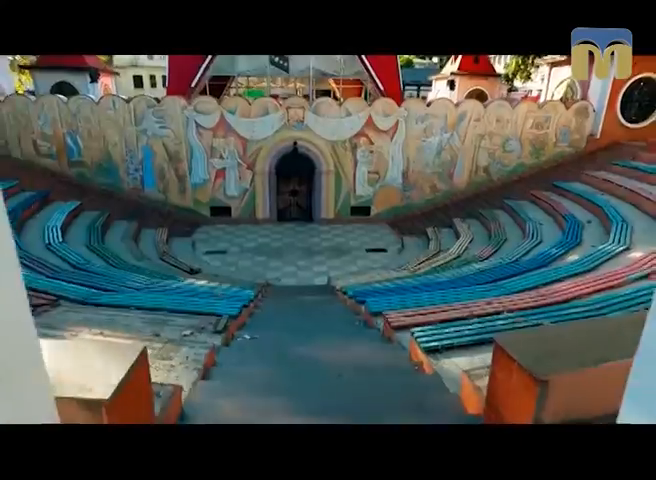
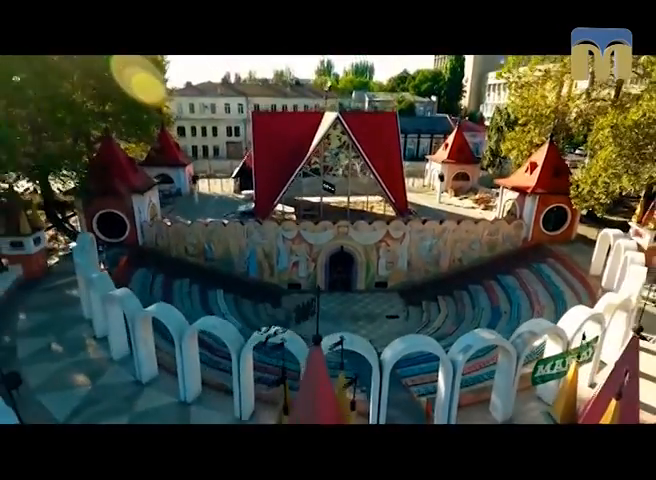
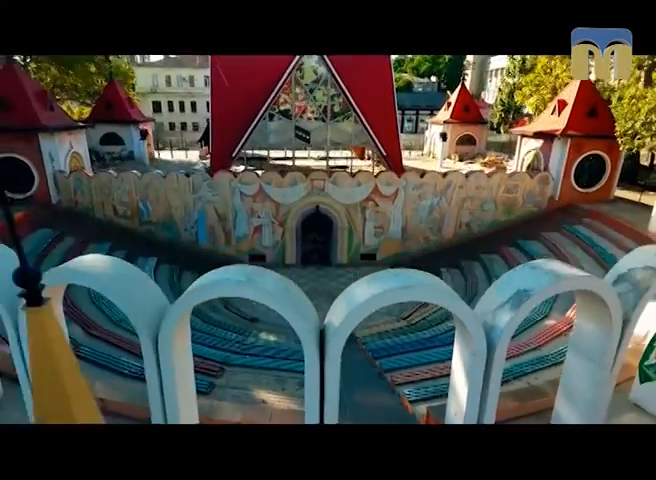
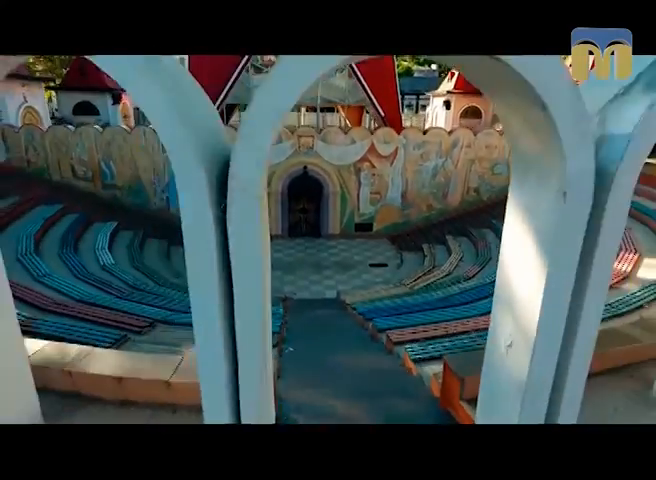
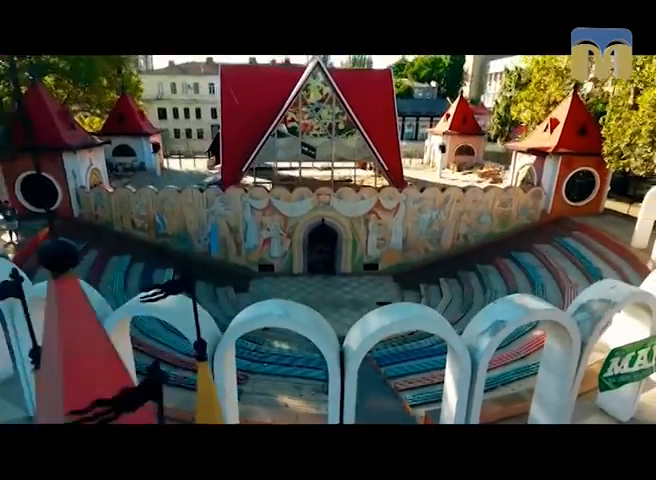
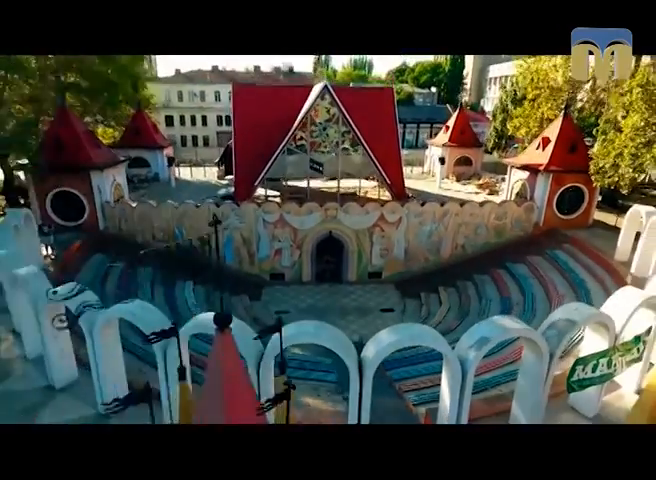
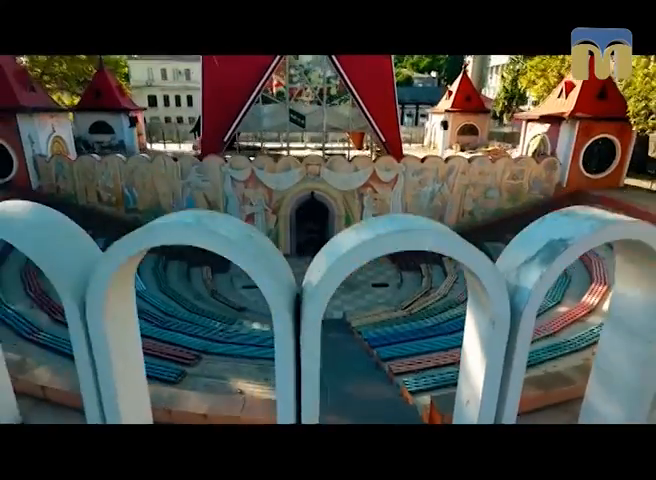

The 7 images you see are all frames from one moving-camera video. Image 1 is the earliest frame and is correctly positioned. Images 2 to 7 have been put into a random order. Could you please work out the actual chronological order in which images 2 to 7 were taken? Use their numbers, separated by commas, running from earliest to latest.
4, 7, 3, 5, 6, 2
